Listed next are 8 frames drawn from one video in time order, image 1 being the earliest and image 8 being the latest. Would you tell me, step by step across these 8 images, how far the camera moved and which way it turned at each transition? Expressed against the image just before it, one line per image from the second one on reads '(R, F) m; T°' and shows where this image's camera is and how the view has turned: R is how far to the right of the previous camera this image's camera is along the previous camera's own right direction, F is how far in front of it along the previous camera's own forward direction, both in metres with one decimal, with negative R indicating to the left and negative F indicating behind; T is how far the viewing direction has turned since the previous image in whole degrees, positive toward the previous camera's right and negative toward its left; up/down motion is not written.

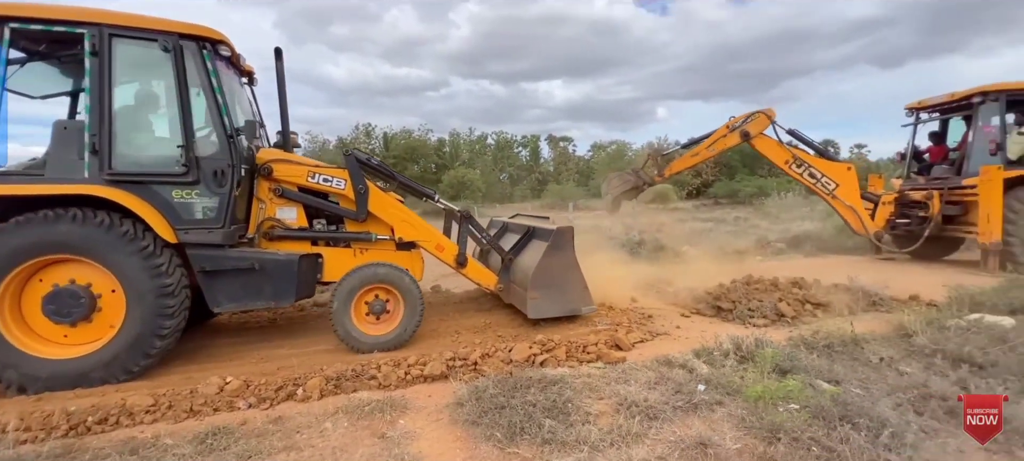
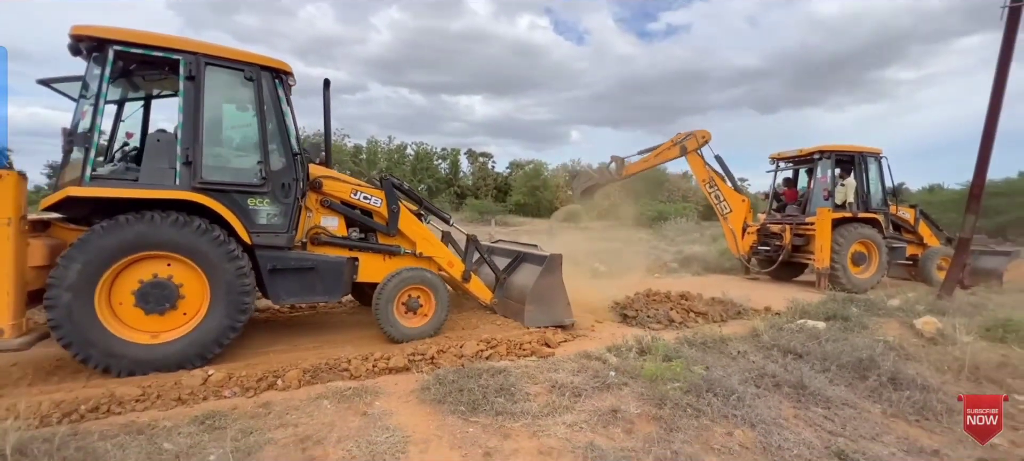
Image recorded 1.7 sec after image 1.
(-0.4, -0.8) m; +11°
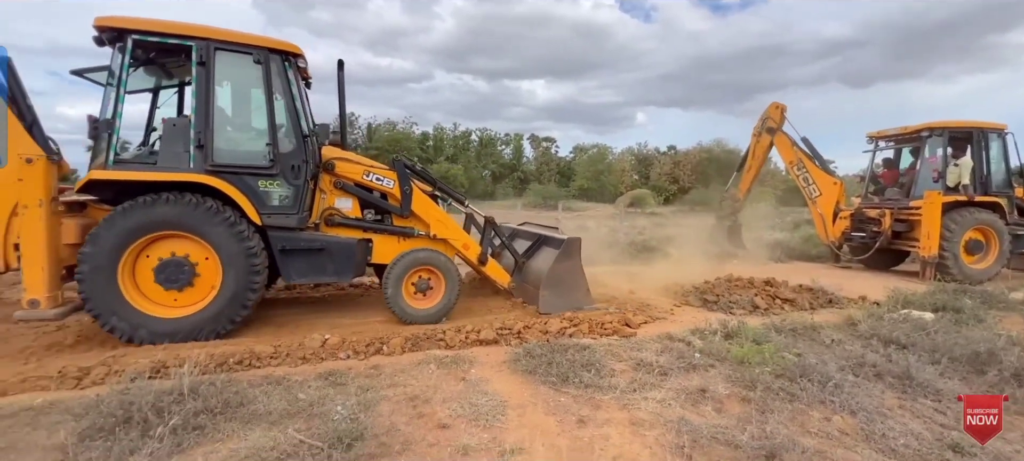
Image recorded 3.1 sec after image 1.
(-0.2, -0.2) m; -8°
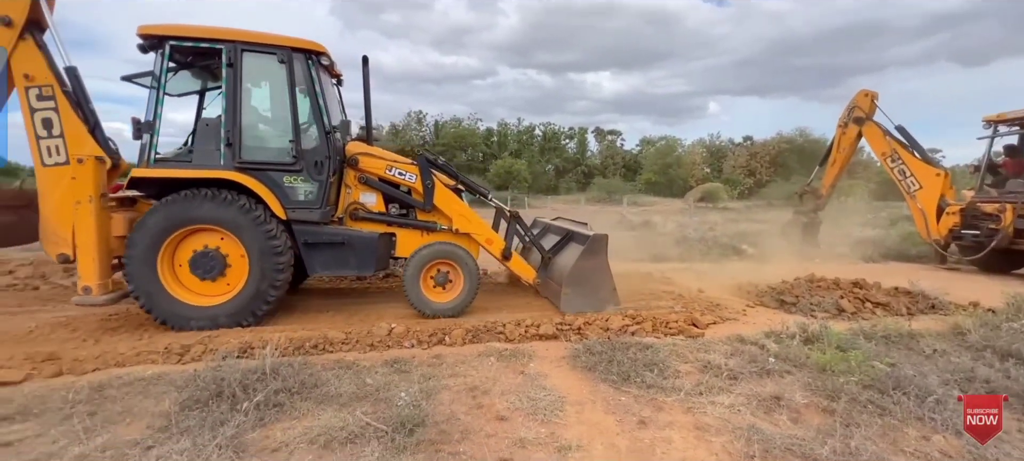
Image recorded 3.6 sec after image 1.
(0.0, 0.0) m; -8°
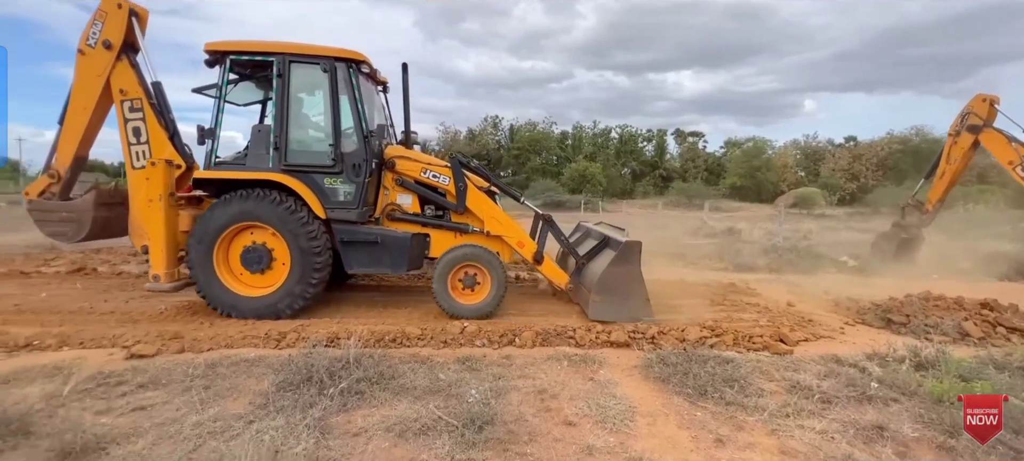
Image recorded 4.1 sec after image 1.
(0.0, 0.0) m; -9°
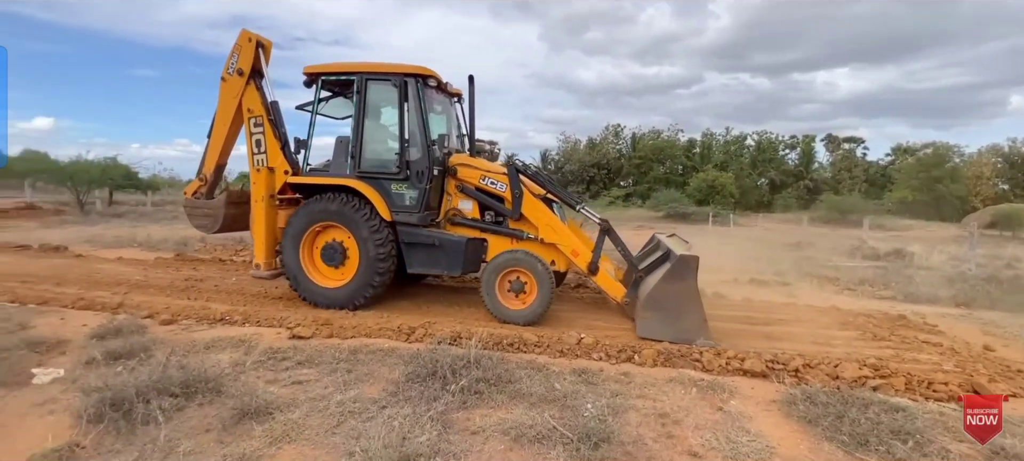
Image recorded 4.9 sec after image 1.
(0.0, 0.0) m; -15°
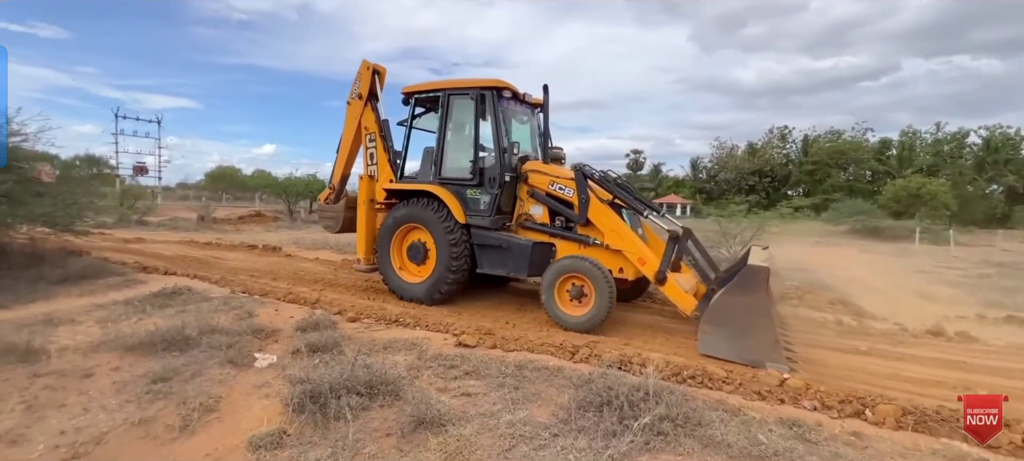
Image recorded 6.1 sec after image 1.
(-0.3, +0.3) m; -17°
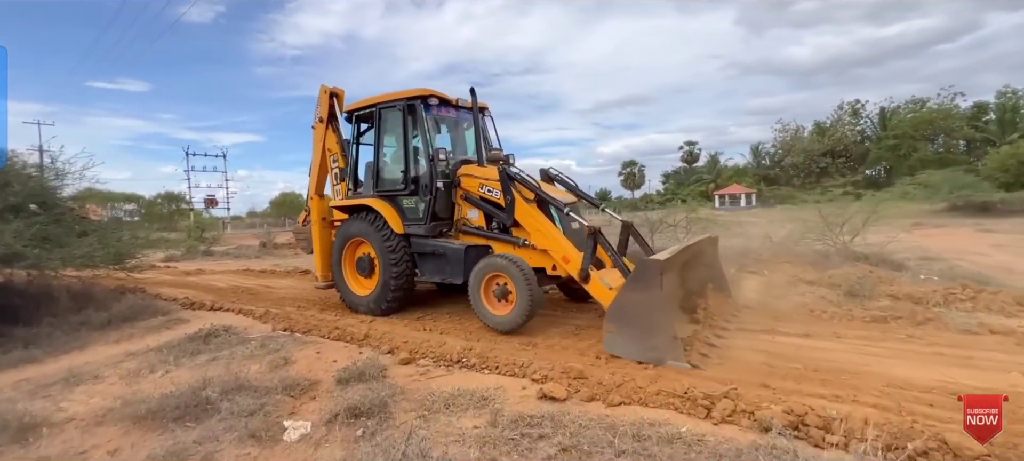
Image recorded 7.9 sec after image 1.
(-0.3, +1.2) m; -6°
